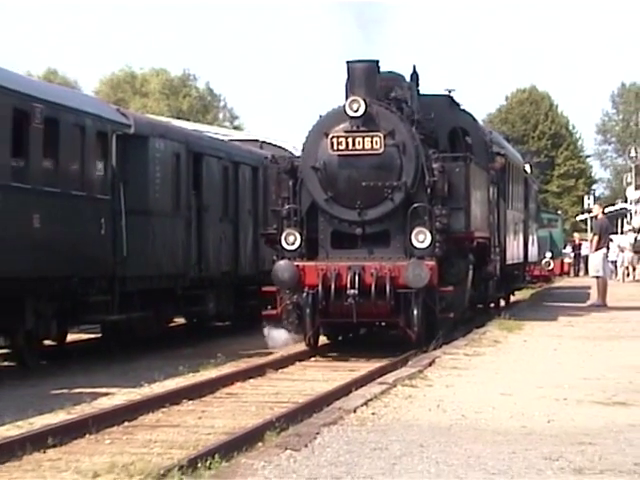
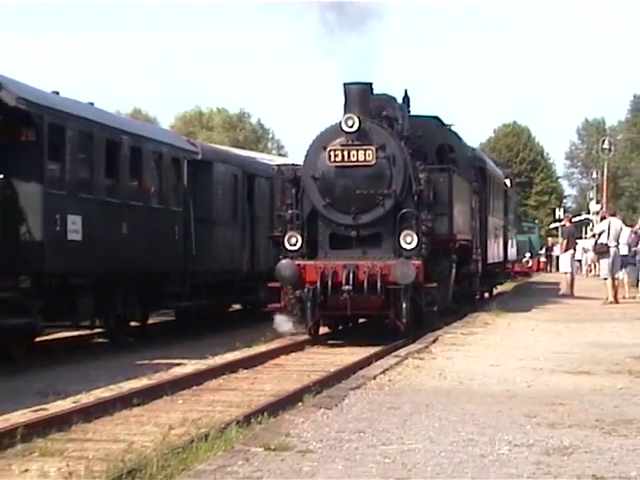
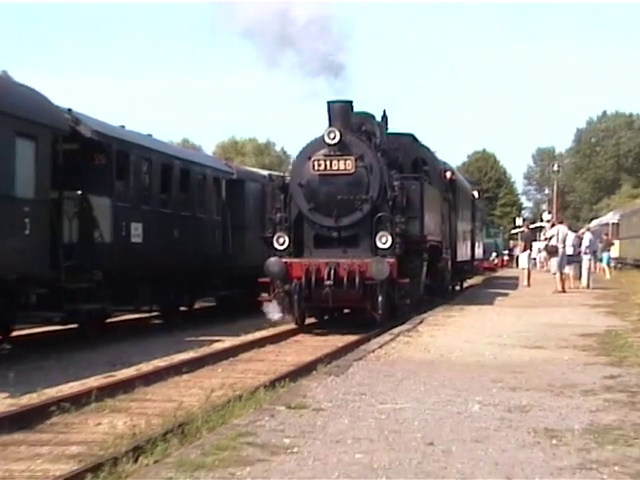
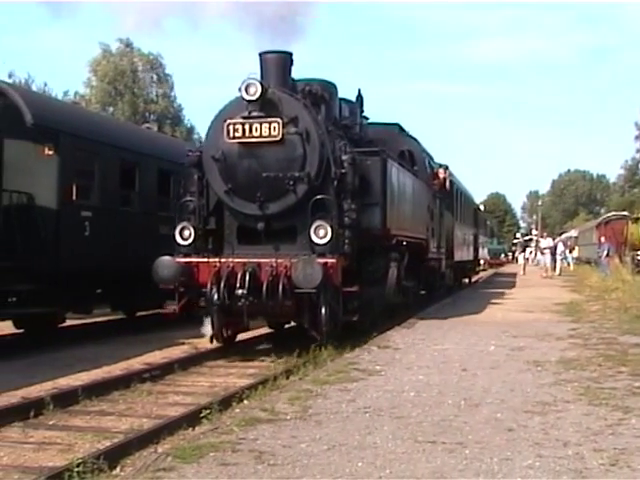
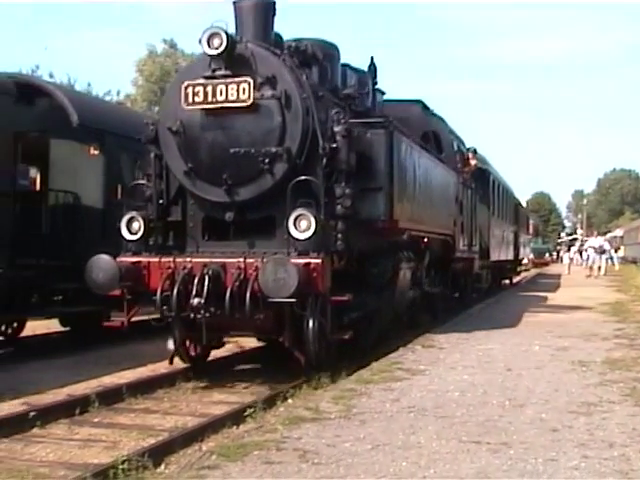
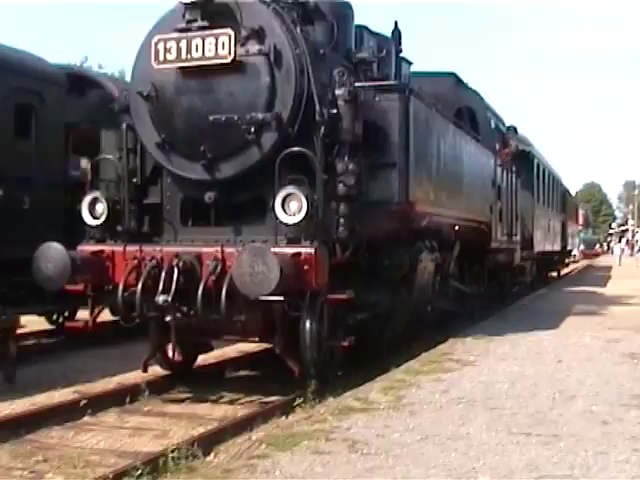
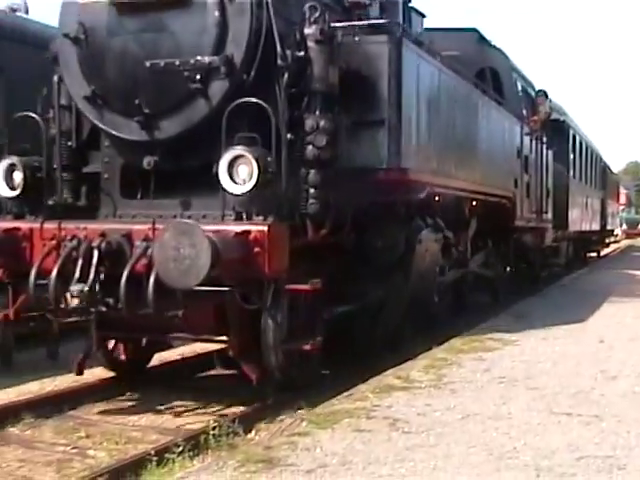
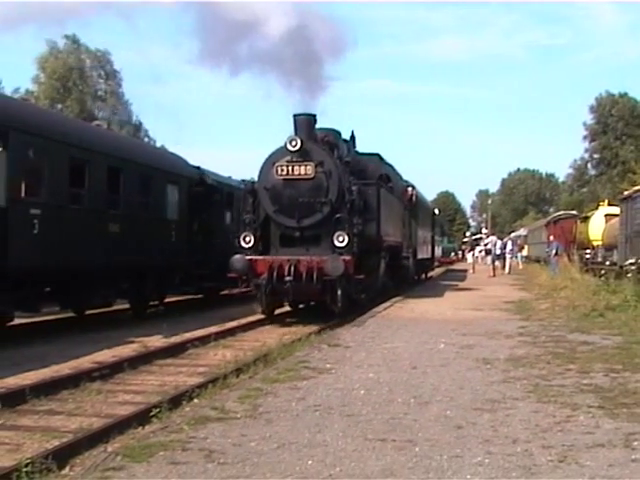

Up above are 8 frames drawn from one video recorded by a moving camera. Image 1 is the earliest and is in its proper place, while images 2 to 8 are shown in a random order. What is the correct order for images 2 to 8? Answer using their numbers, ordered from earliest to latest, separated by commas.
2, 3, 8, 4, 5, 6, 7
